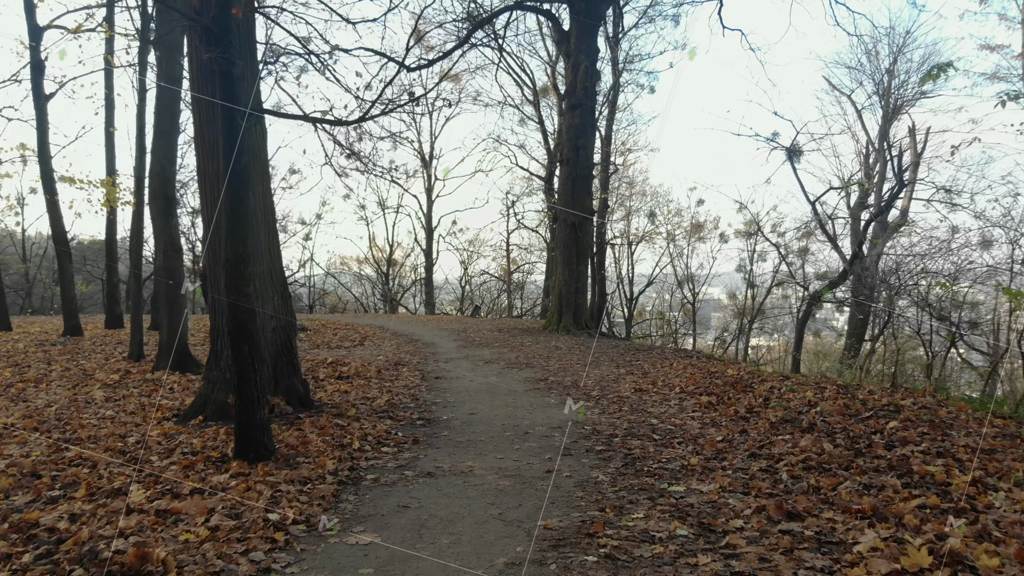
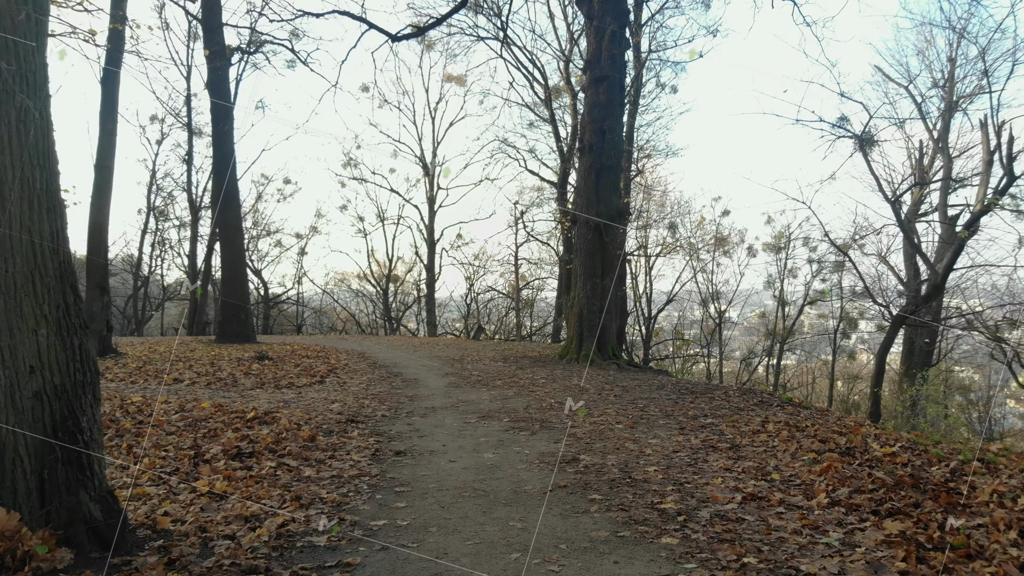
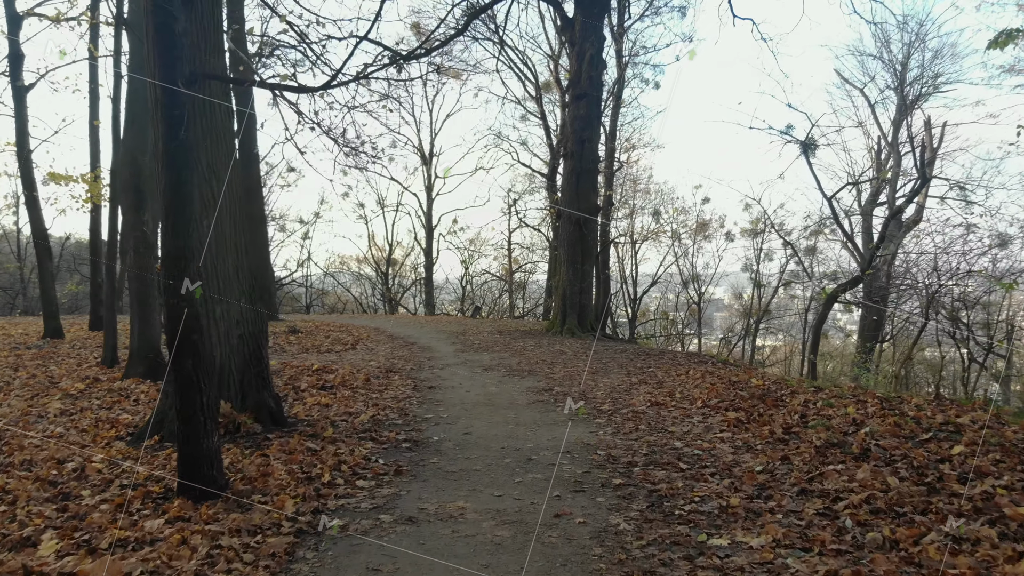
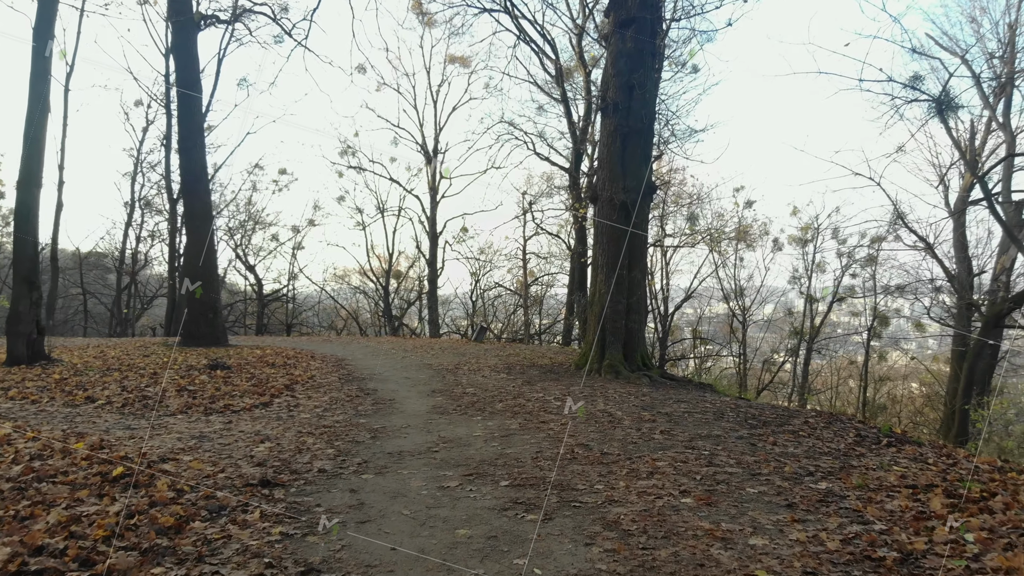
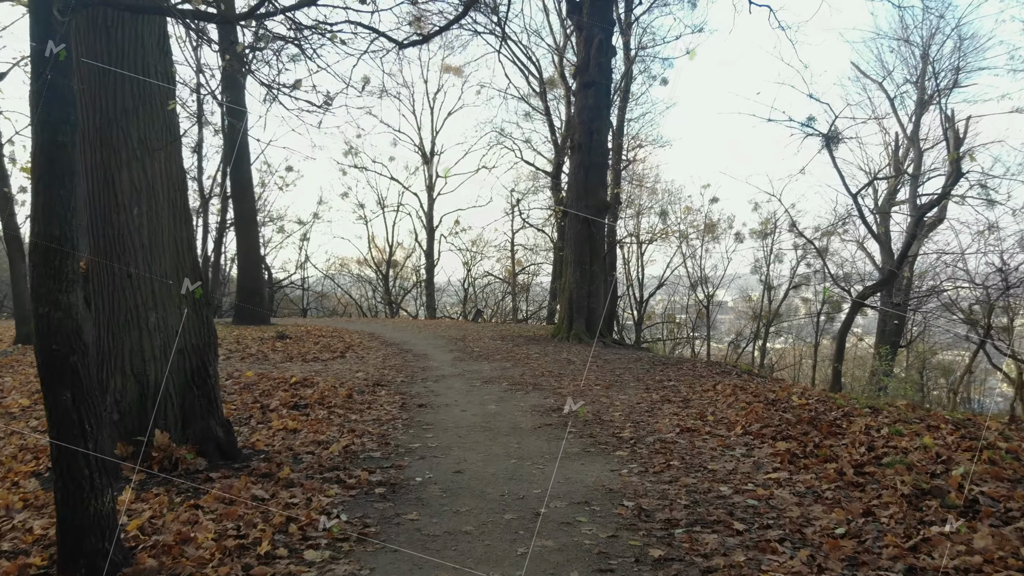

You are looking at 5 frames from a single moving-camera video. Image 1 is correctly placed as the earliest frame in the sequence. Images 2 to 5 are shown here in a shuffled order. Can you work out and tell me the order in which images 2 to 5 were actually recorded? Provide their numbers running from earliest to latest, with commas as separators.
3, 5, 2, 4
